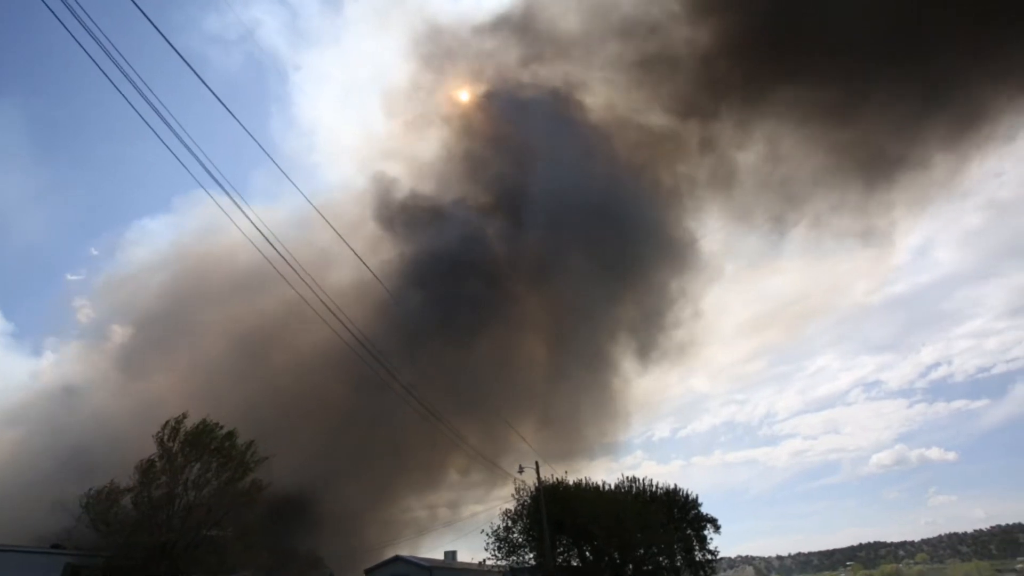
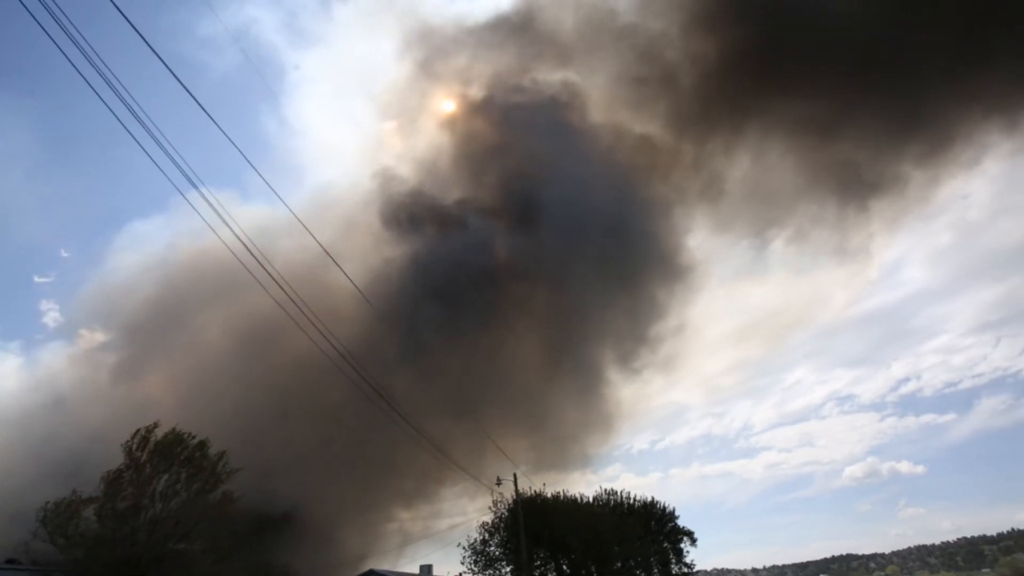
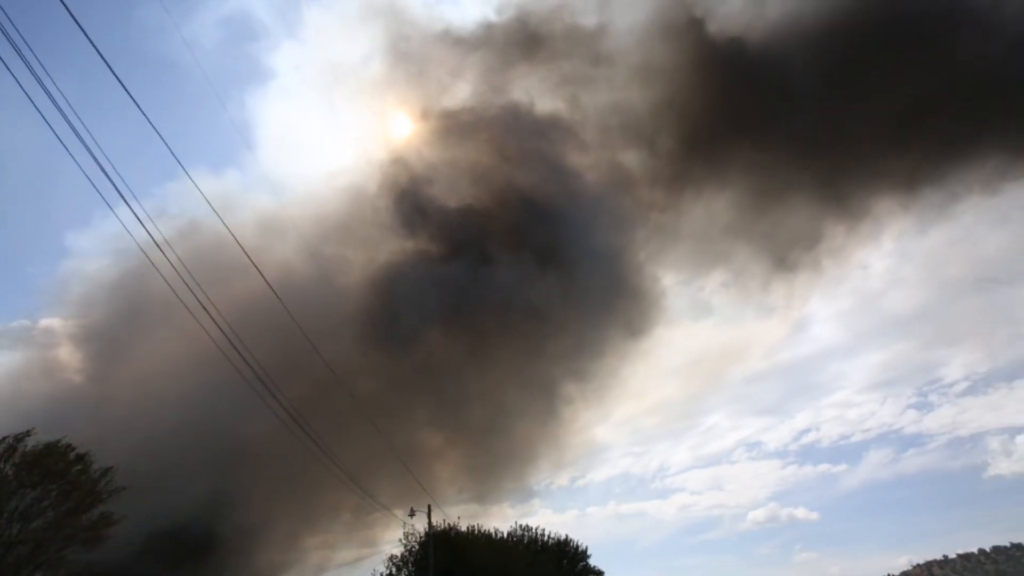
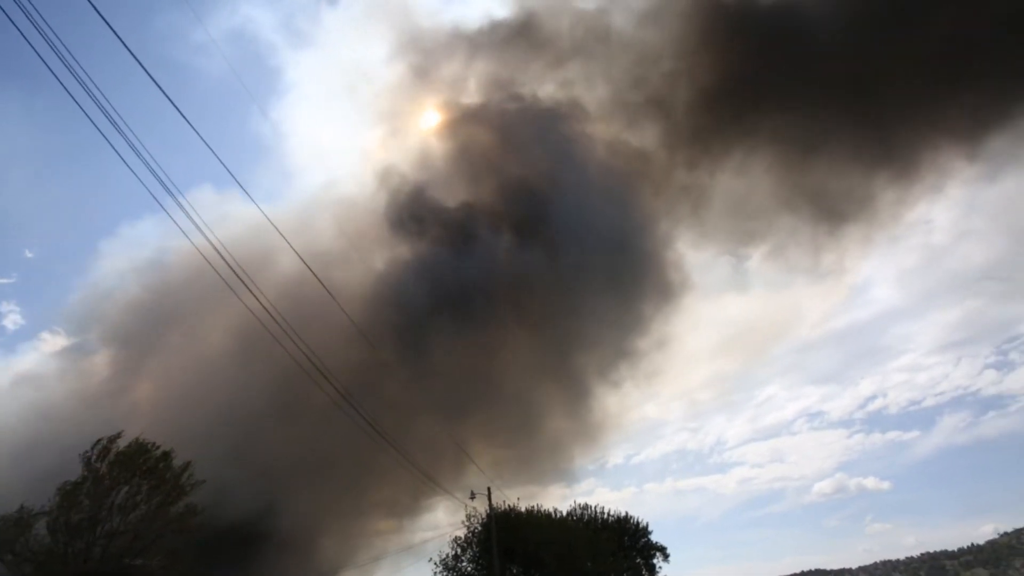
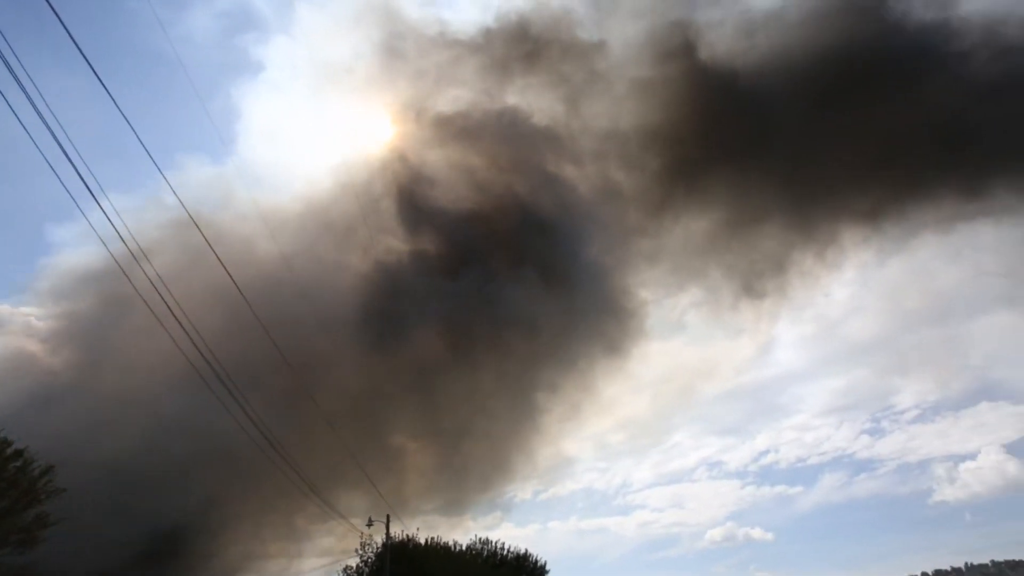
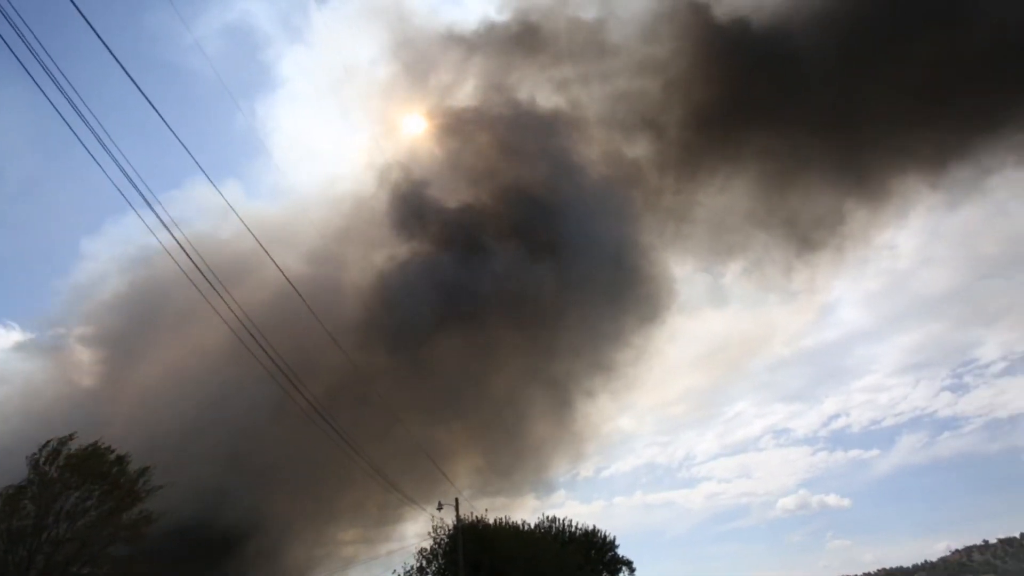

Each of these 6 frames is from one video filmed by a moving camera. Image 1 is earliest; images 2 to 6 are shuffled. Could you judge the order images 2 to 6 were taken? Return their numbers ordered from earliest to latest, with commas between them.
2, 4, 6, 3, 5
